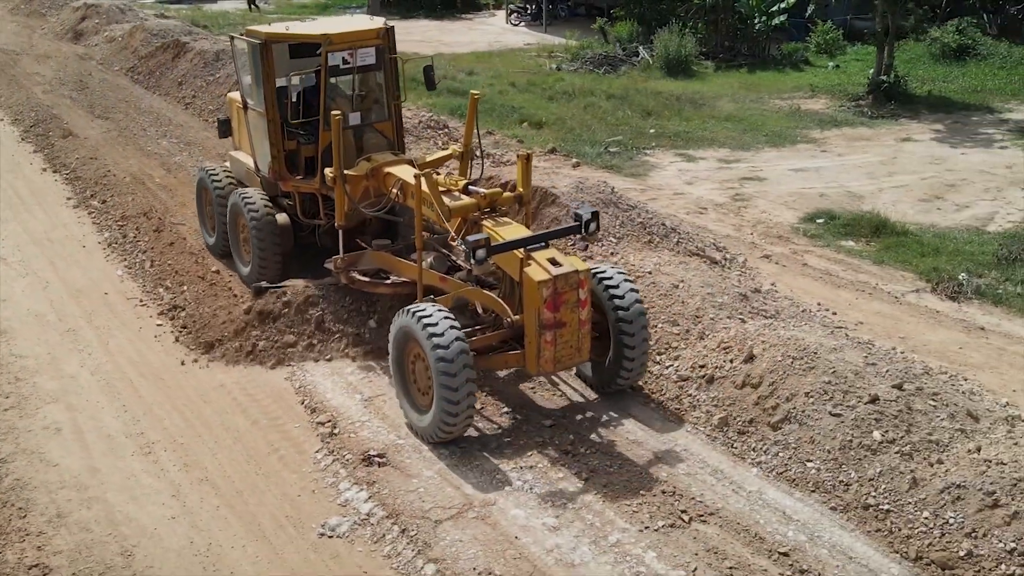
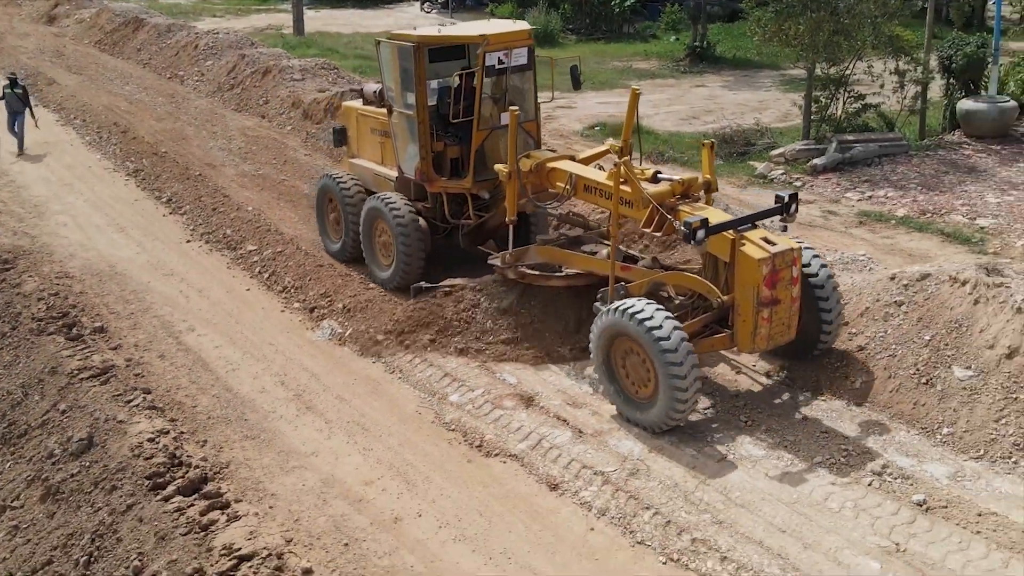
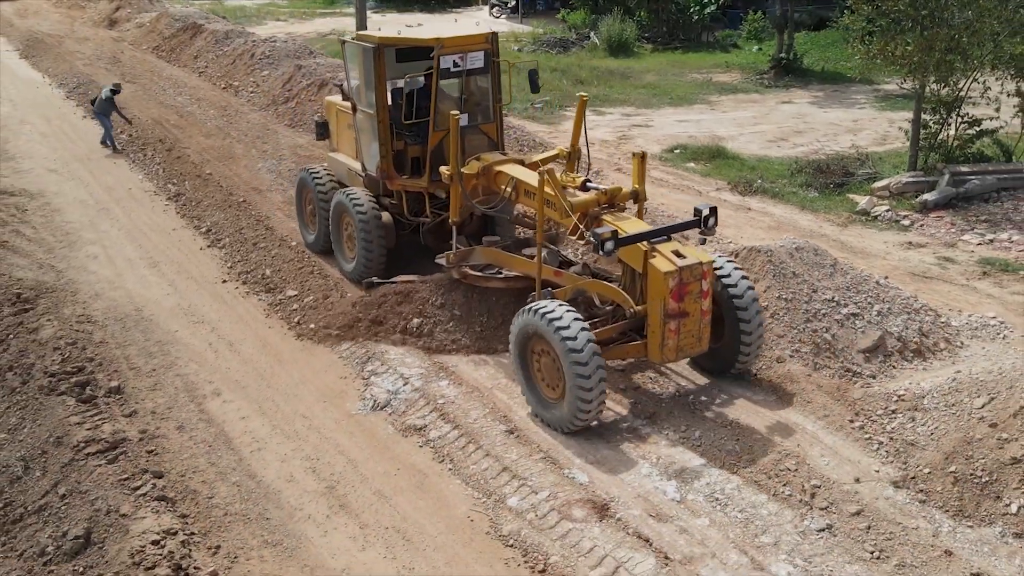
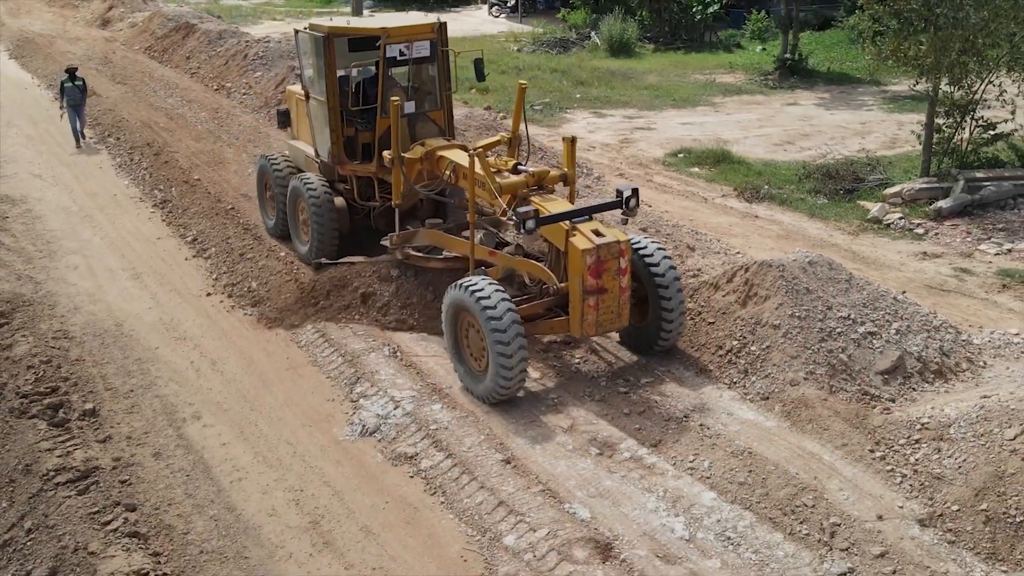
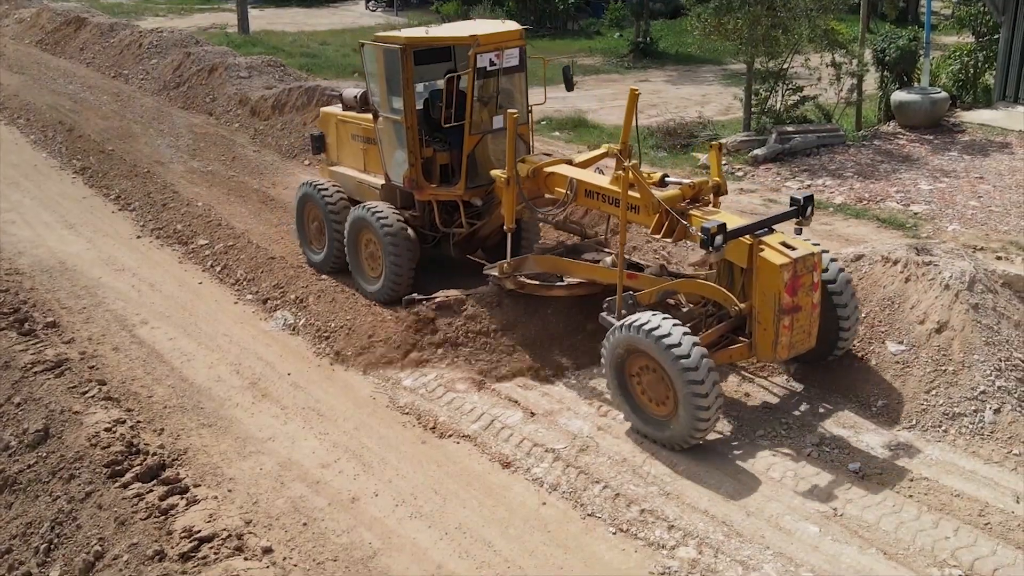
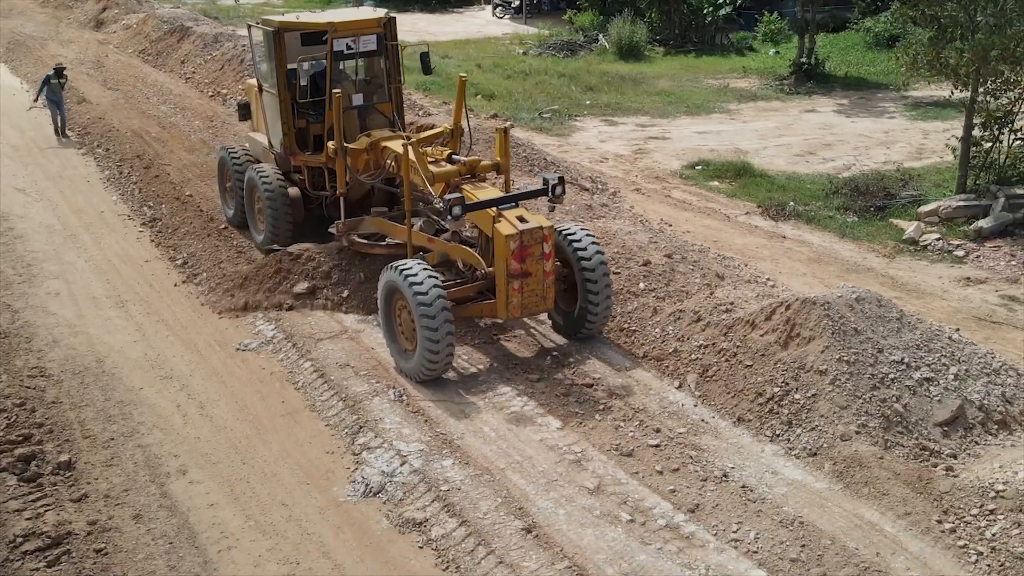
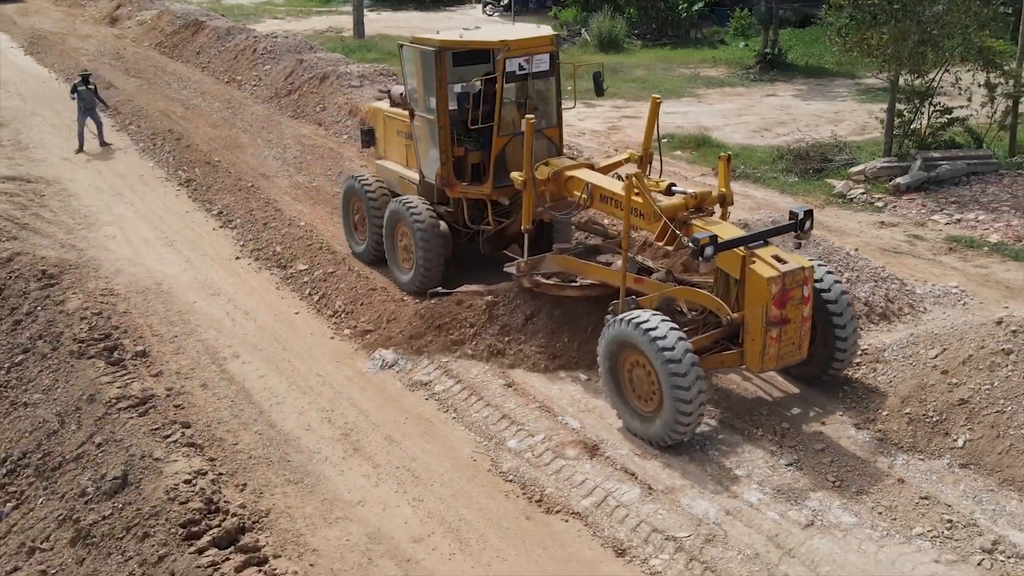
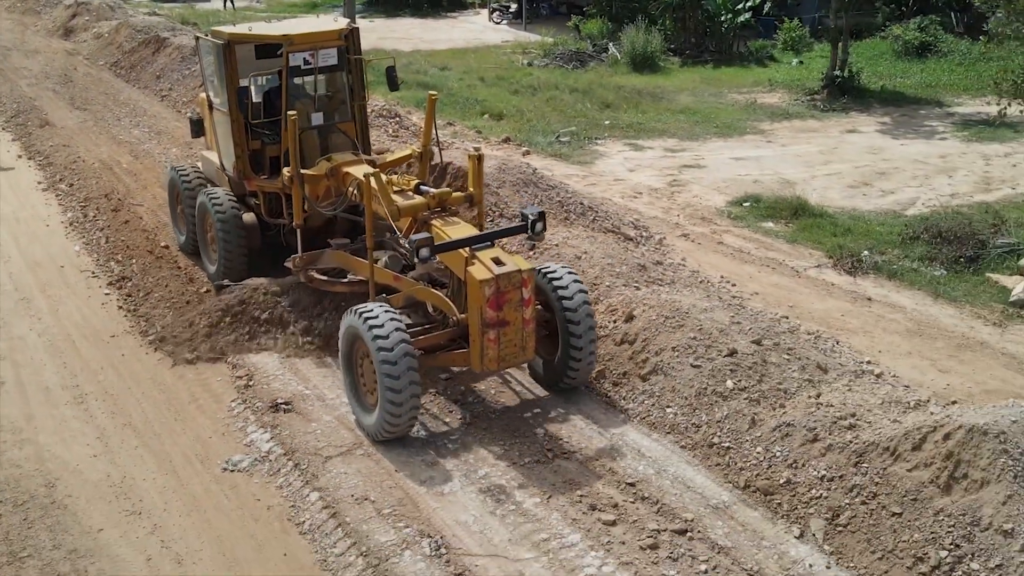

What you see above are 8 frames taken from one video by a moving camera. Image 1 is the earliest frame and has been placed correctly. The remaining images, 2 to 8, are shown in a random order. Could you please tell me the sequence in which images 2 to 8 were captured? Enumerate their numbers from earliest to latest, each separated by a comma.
8, 6, 4, 3, 7, 2, 5
